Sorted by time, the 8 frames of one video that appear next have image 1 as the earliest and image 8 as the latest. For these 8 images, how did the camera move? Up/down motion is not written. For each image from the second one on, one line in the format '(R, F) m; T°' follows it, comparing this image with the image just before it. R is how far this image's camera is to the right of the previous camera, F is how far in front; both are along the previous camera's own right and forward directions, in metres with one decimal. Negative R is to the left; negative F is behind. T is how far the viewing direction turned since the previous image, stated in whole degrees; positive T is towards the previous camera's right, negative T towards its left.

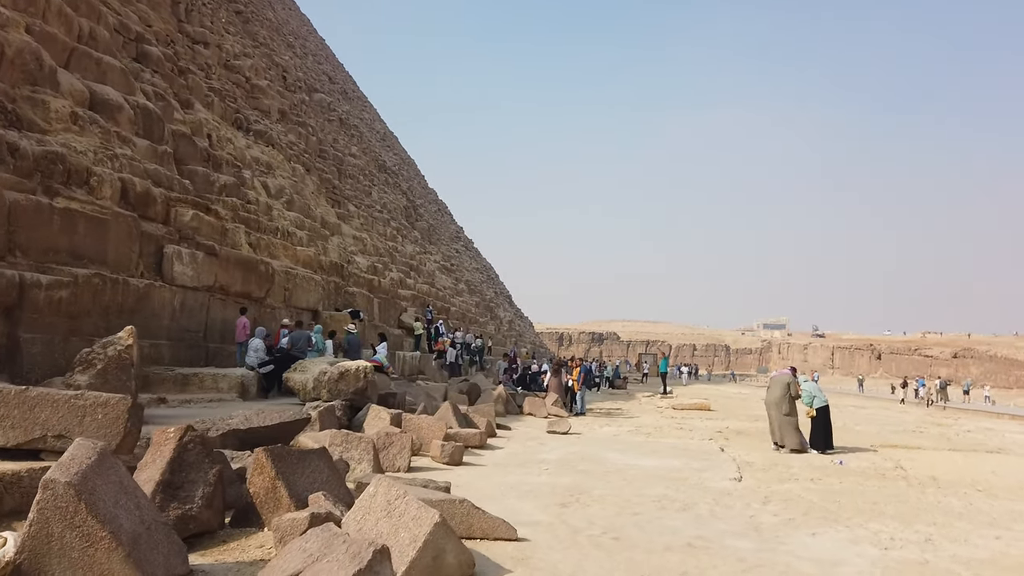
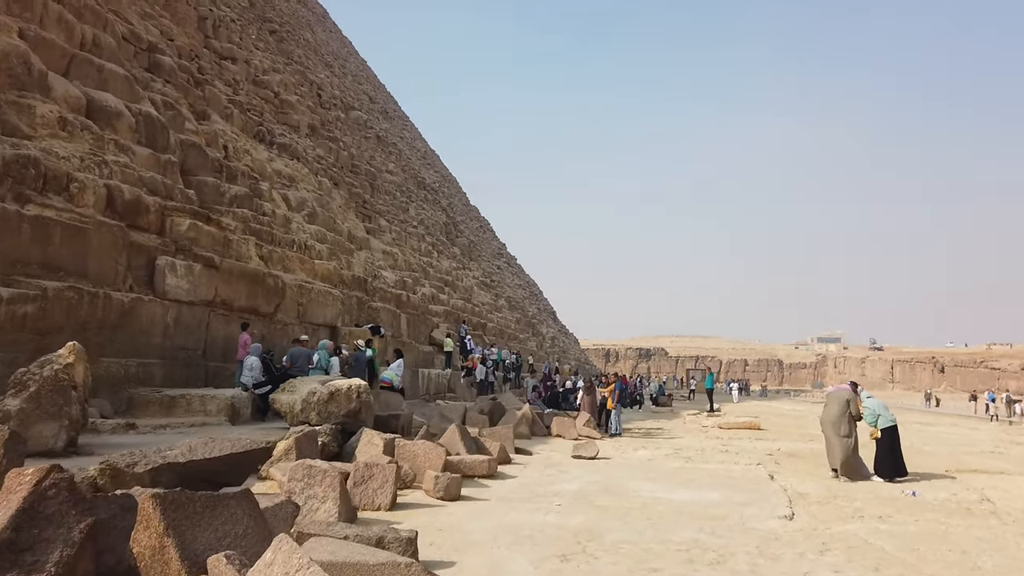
(+0.2, +0.6) m; -4°
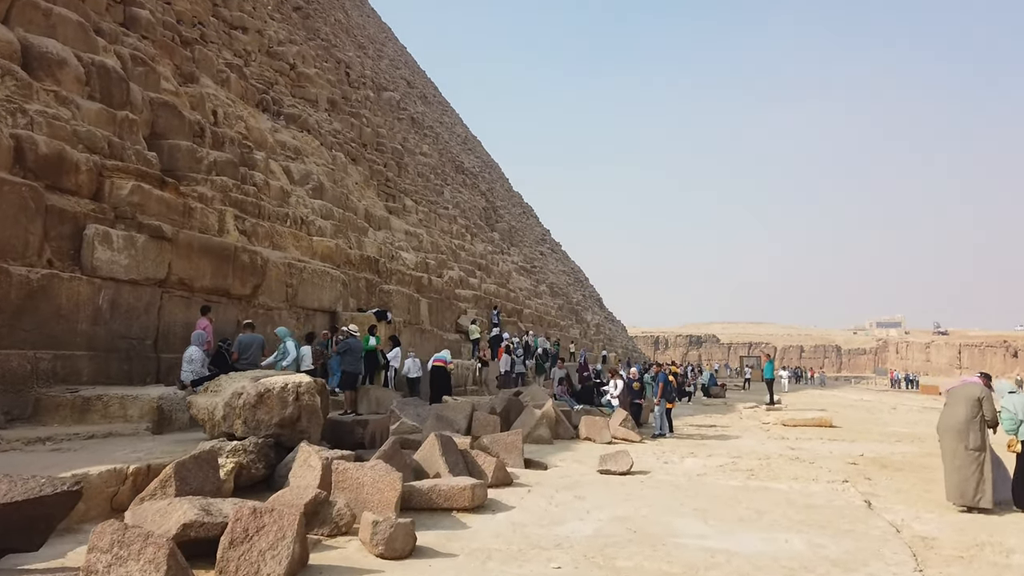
(+0.3, +1.3) m; -4°
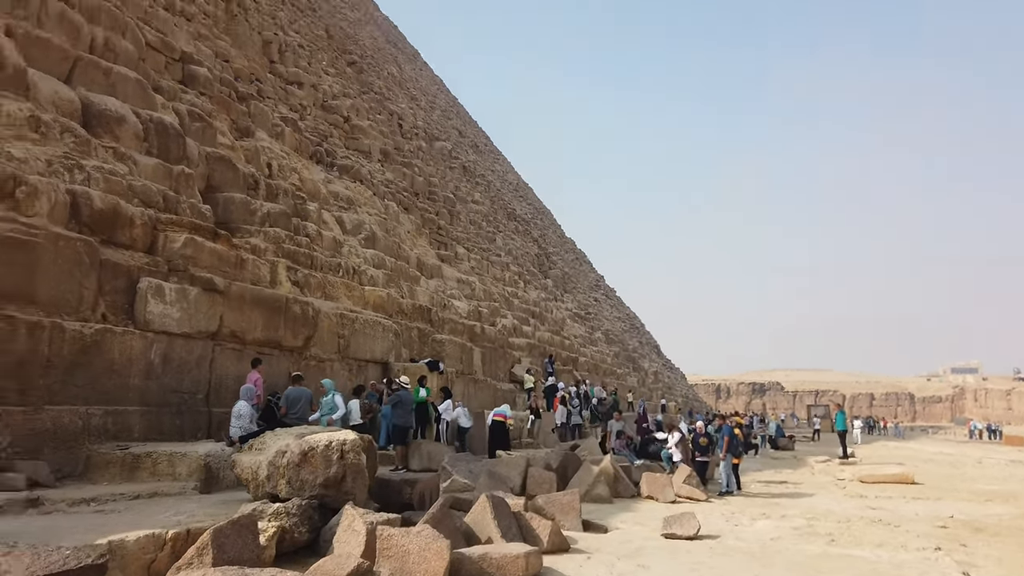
(0.0, +0.2) m; -4°
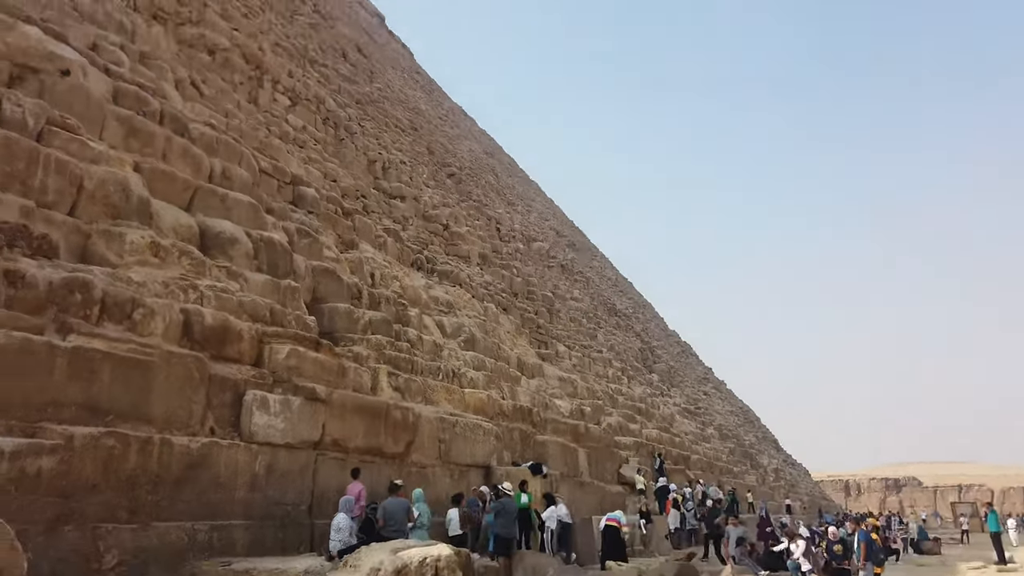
(0.0, +0.1) m; -8°
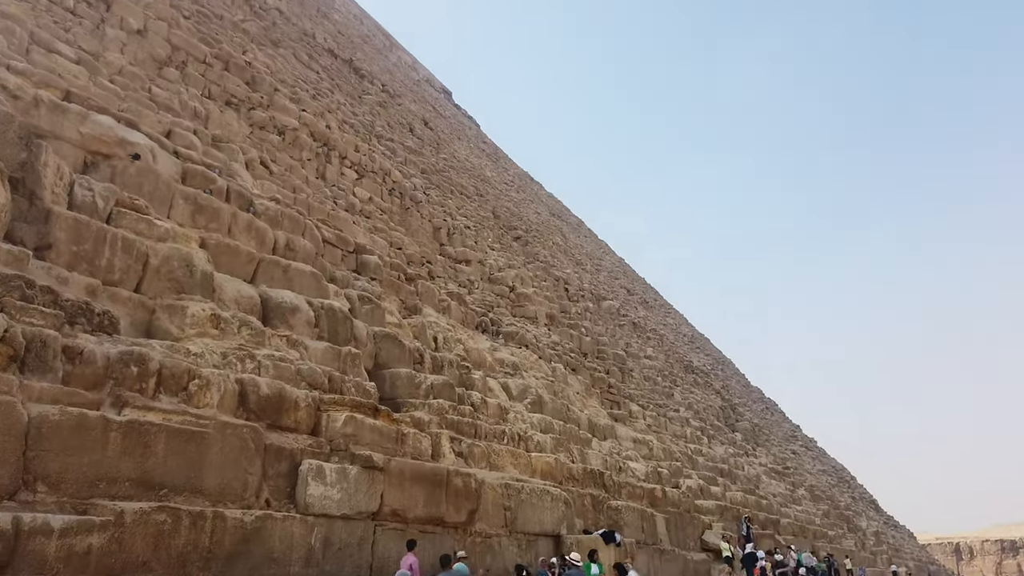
(+0.1, +0.2) m; -6°
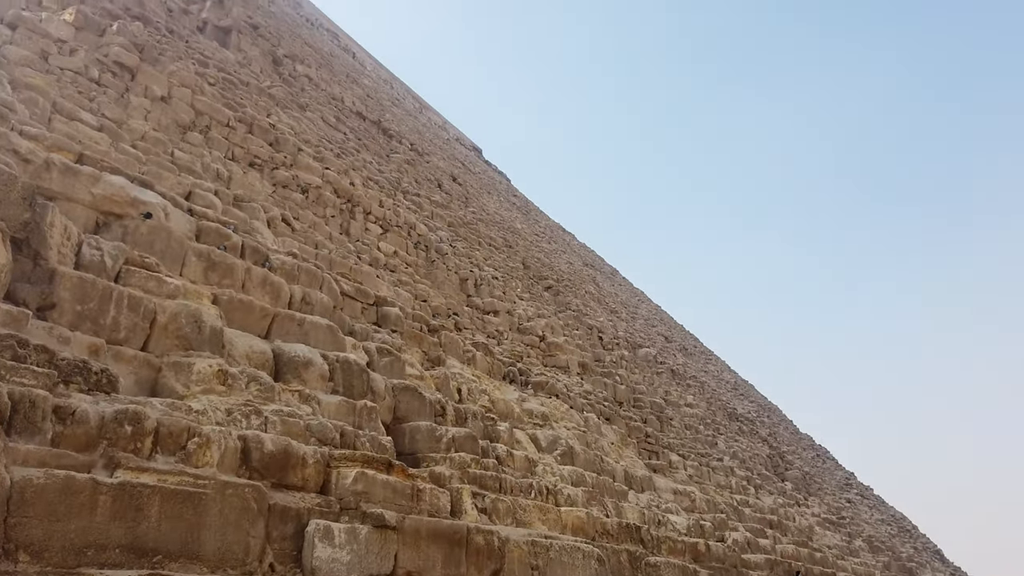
(+0.2, +0.2) m; -3°
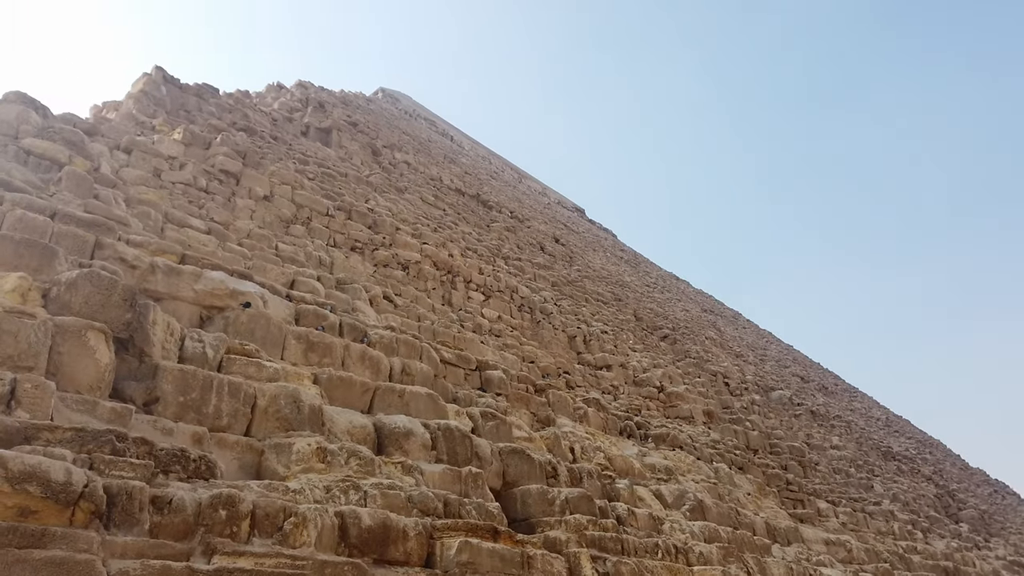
(+0.2, +0.2) m; -9°
